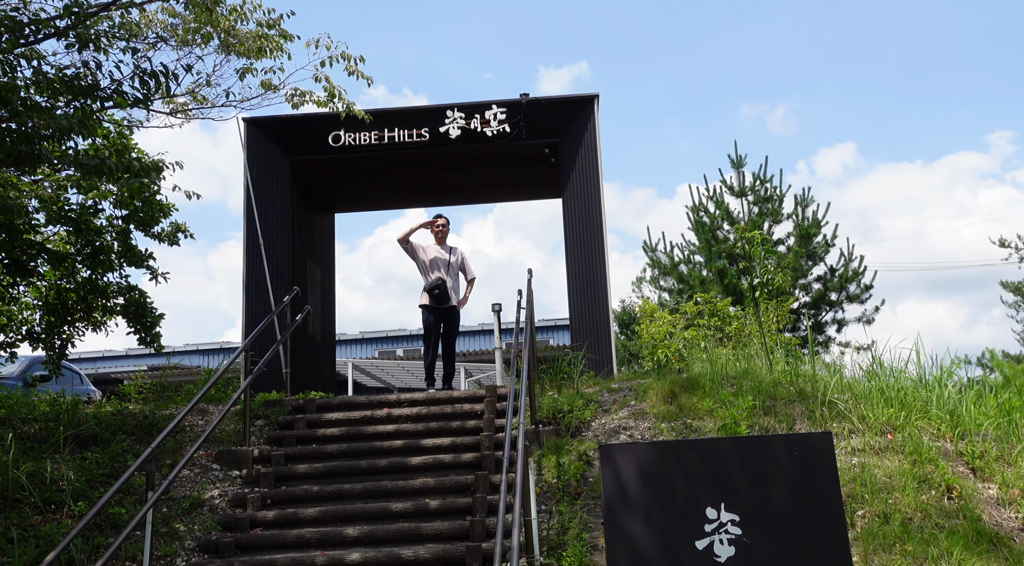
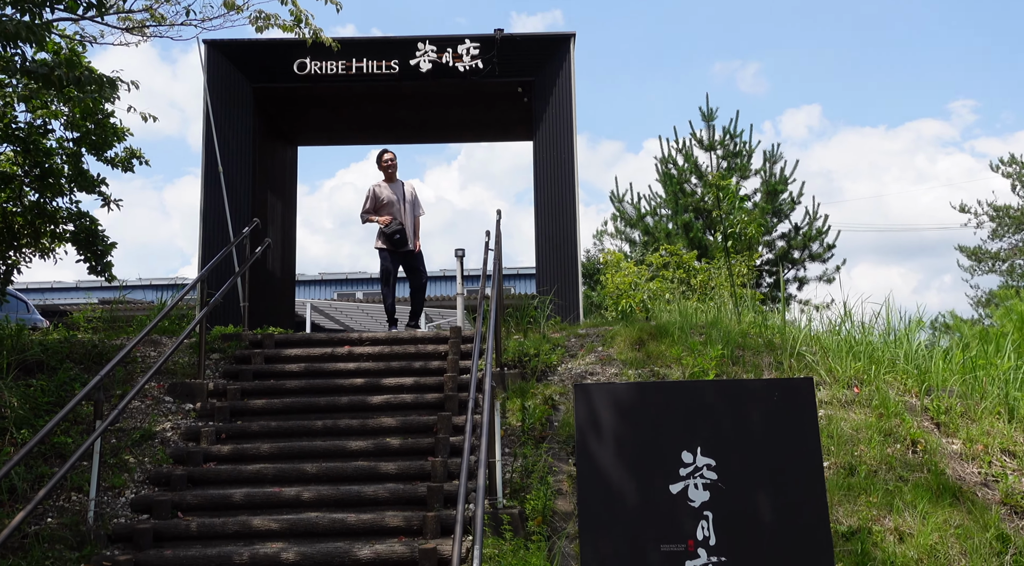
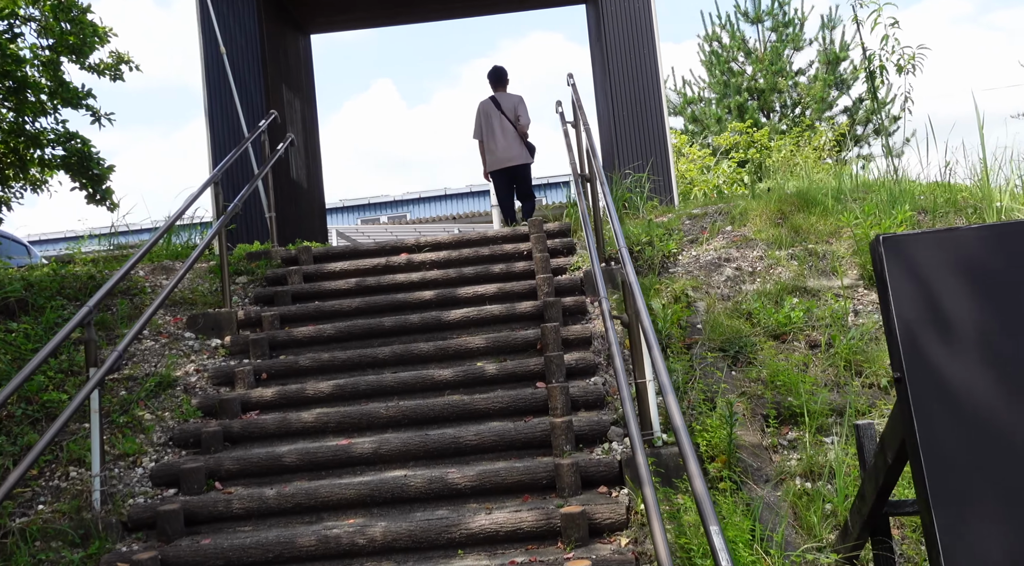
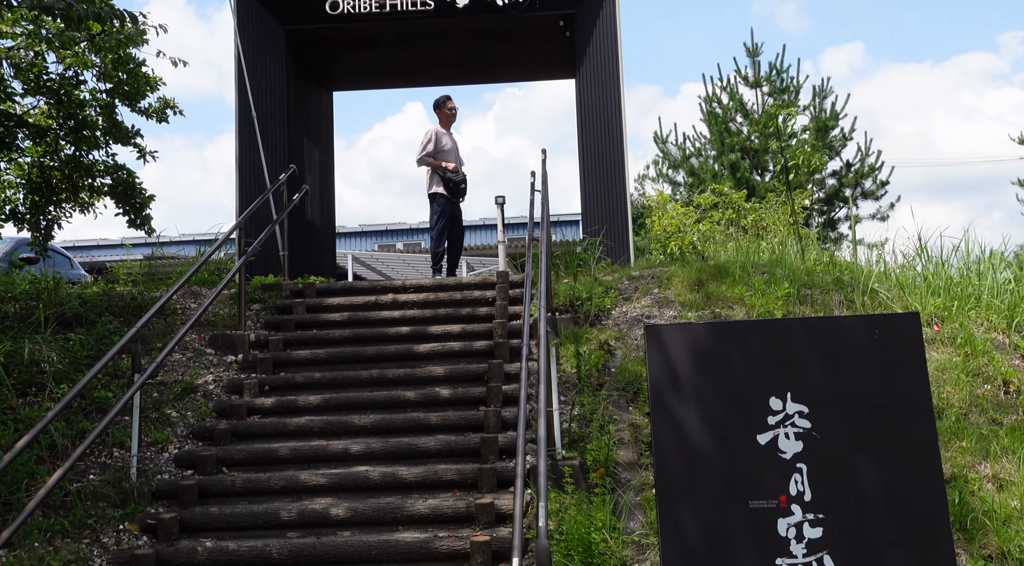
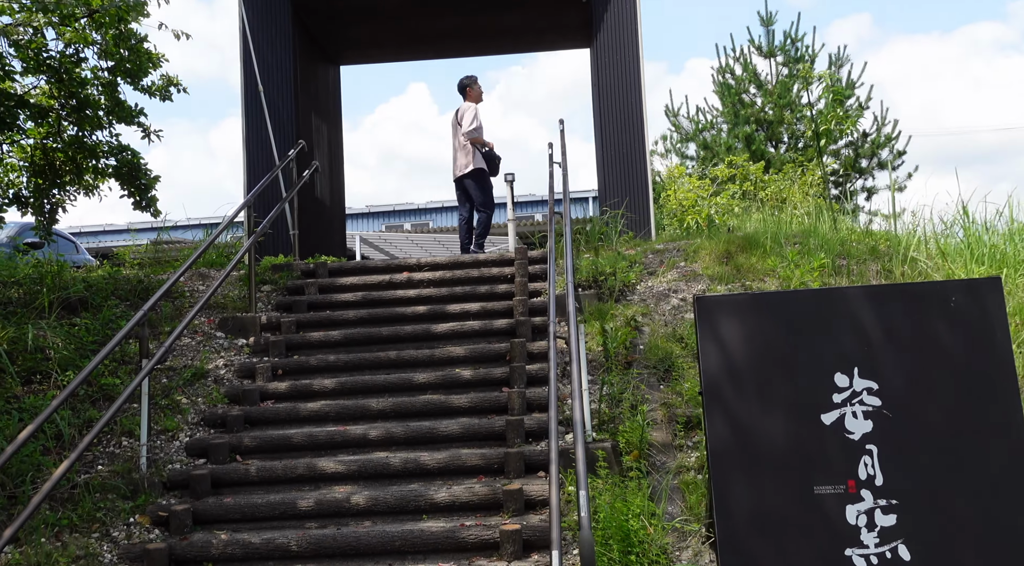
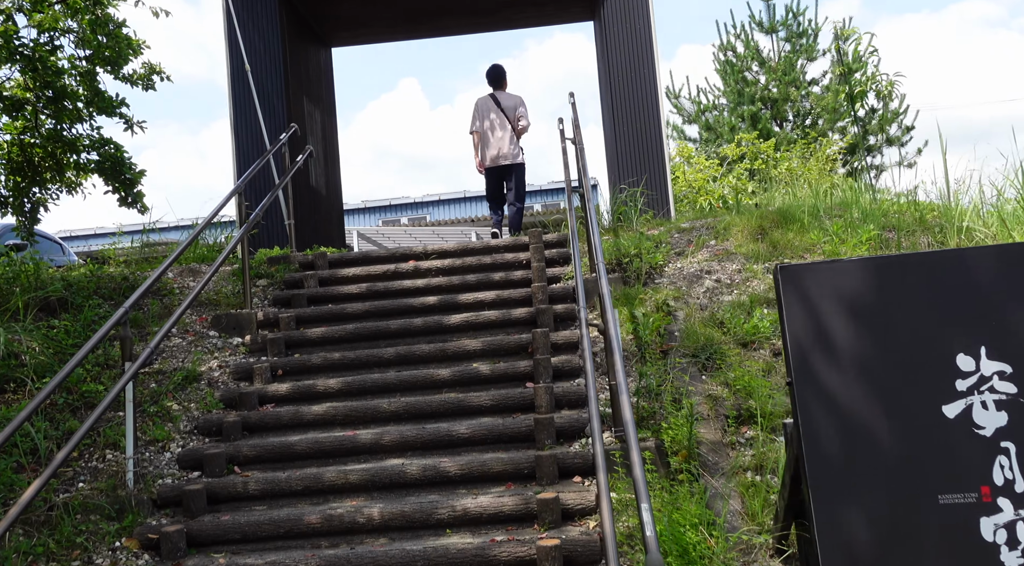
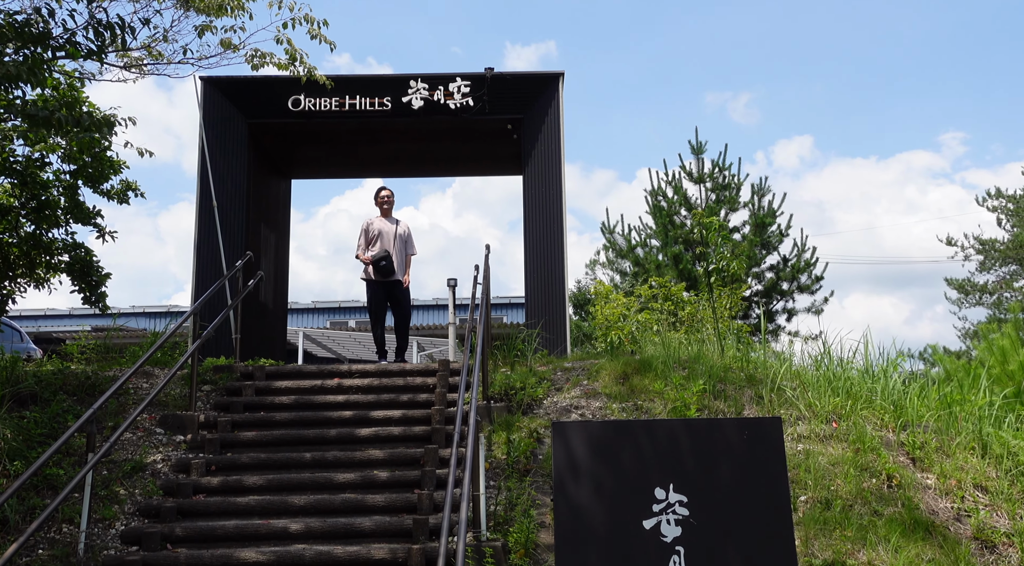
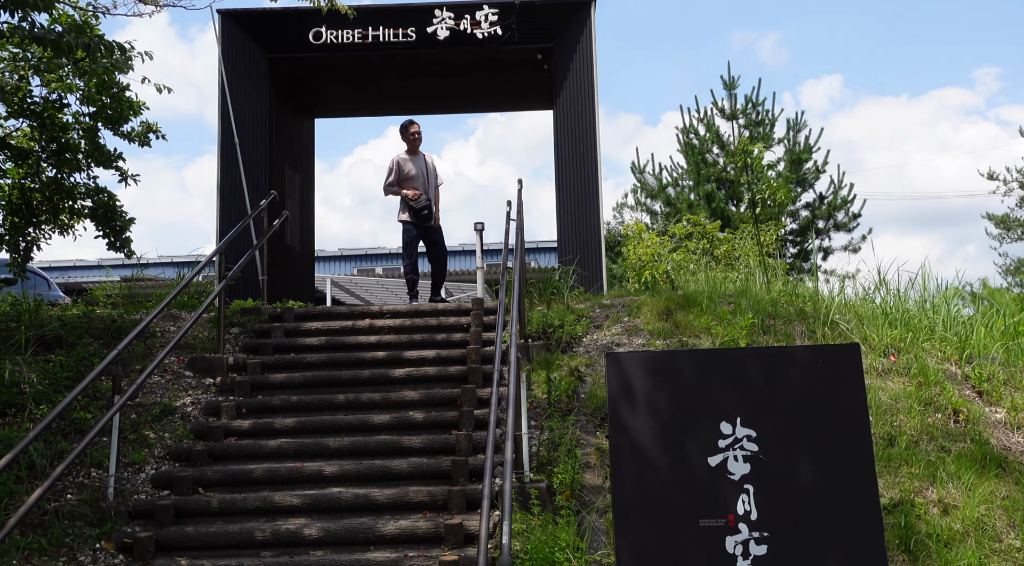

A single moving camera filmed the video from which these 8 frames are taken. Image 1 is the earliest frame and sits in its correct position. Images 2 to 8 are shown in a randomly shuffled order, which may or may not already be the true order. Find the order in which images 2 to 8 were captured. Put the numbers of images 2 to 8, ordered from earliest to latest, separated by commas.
7, 2, 8, 4, 5, 6, 3
